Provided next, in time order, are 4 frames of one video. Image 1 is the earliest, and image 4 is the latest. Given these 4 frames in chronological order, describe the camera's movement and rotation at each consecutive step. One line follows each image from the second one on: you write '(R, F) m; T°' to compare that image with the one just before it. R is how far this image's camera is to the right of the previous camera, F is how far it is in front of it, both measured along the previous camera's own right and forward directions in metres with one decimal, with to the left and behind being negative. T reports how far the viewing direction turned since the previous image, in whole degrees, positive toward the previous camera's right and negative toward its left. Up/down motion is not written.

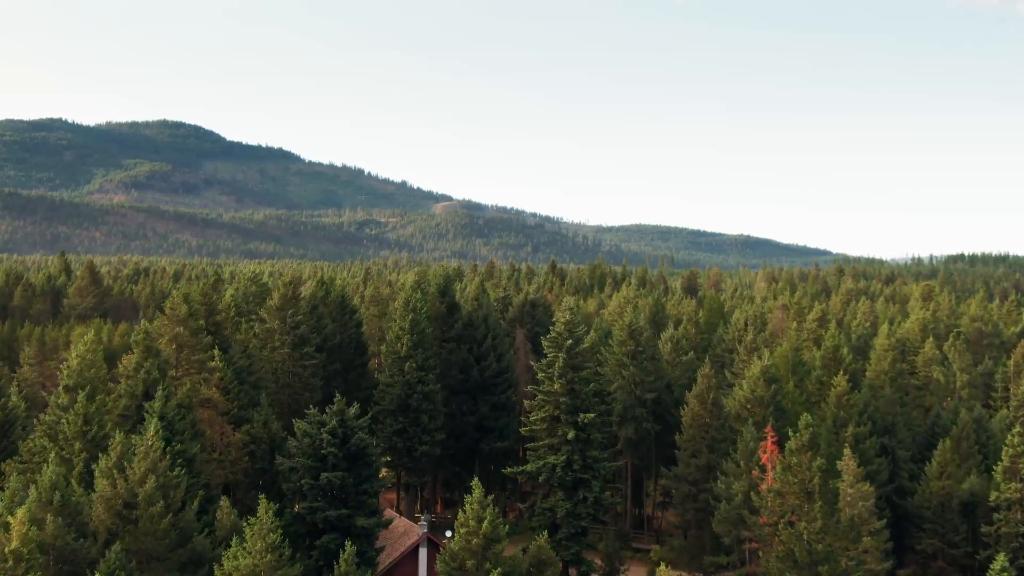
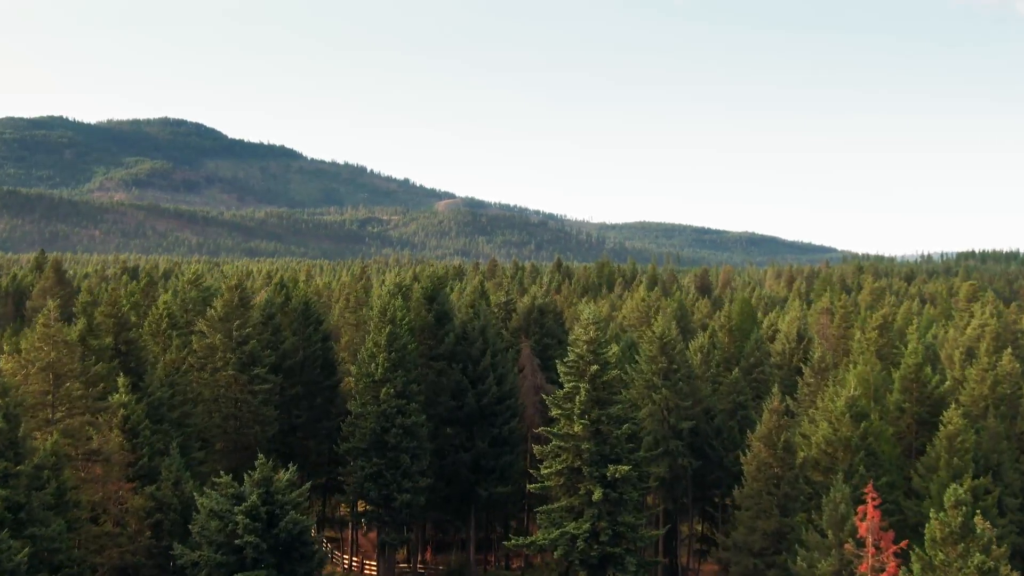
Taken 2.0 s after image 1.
(-0.1, +12.9) m; 0°
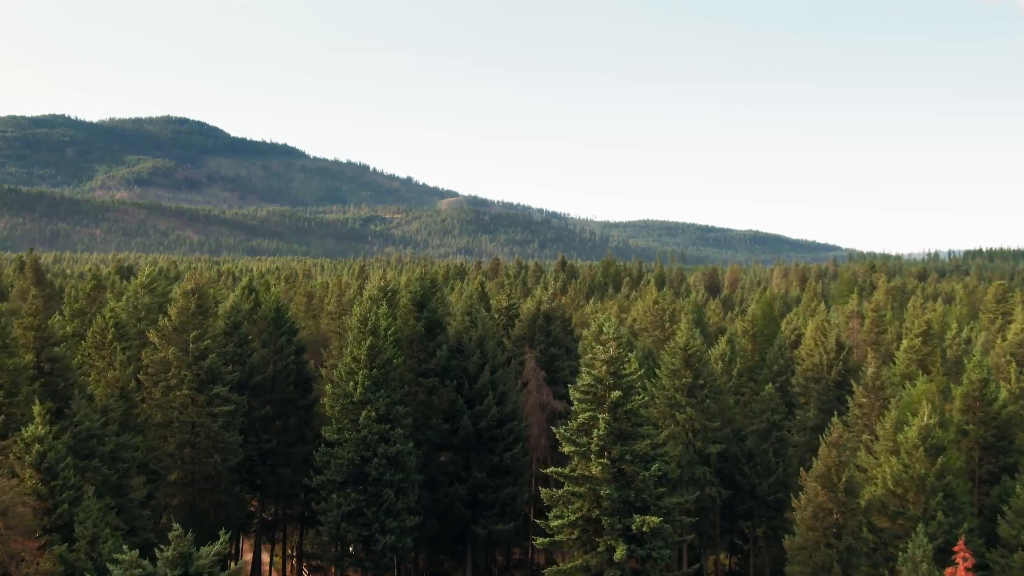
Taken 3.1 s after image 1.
(0.0, +7.0) m; 0°
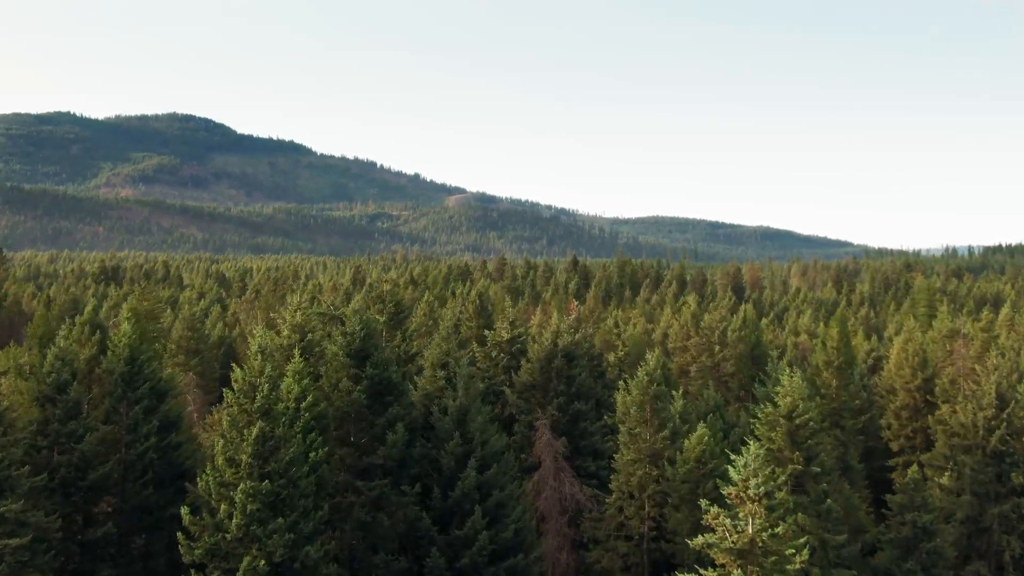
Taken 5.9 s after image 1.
(+0.2, +18.0) m; -1°
